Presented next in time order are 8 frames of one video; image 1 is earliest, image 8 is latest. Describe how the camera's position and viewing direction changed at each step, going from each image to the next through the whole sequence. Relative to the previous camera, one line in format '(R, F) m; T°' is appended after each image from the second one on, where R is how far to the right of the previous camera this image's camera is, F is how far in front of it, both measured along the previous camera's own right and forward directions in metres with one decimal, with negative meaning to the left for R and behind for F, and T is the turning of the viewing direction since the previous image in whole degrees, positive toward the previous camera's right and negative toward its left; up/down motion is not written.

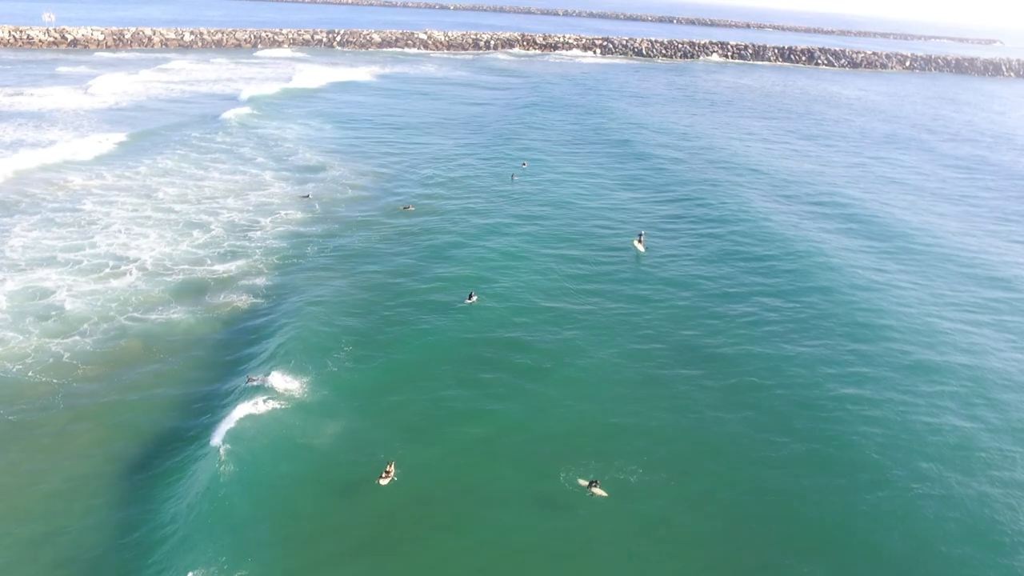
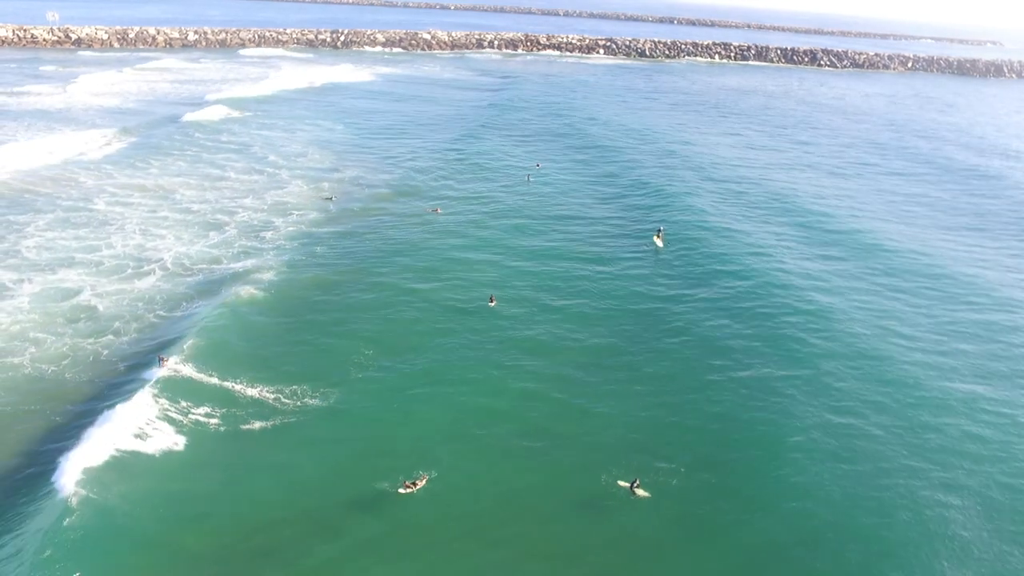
(-0.6, 0.0) m; 0°
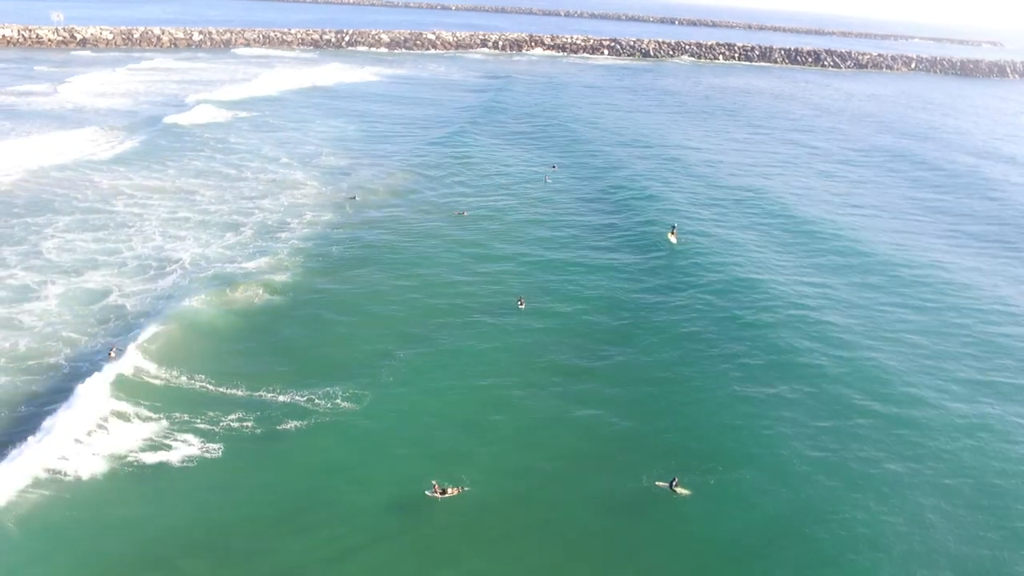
(-0.6, 0.0) m; 0°
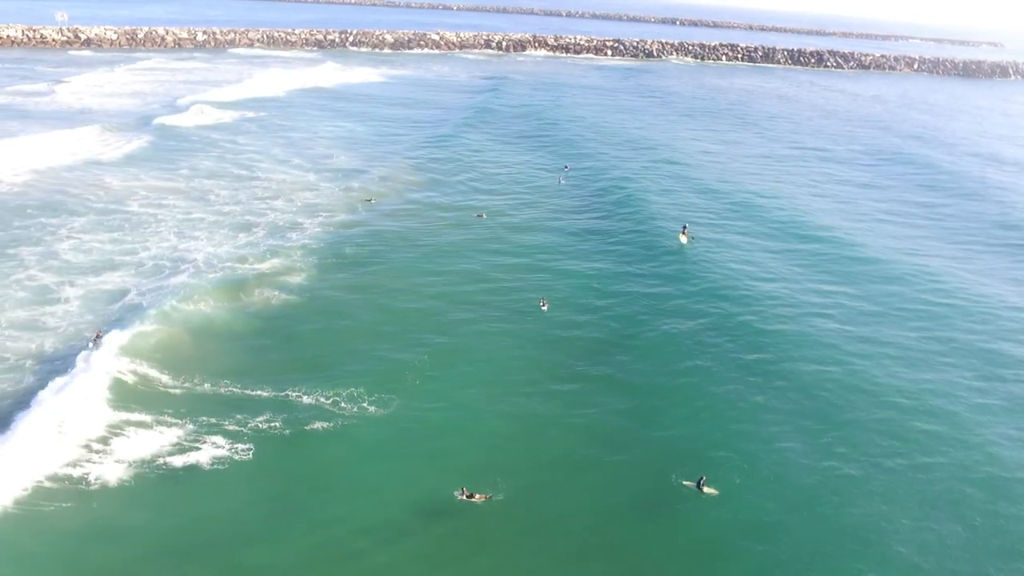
(-0.5, 0.0) m; 0°
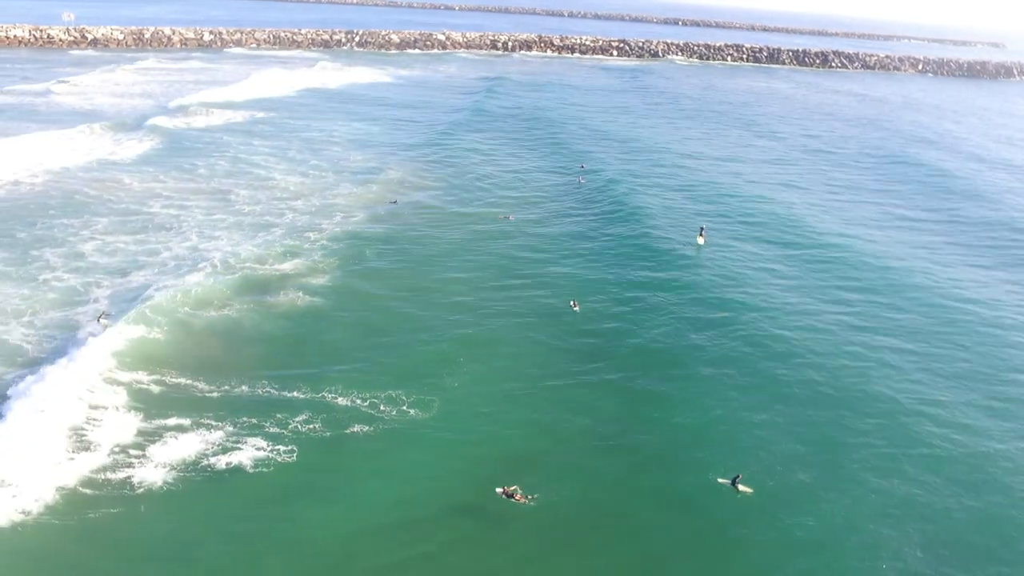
(-0.7, -0.1) m; 0°
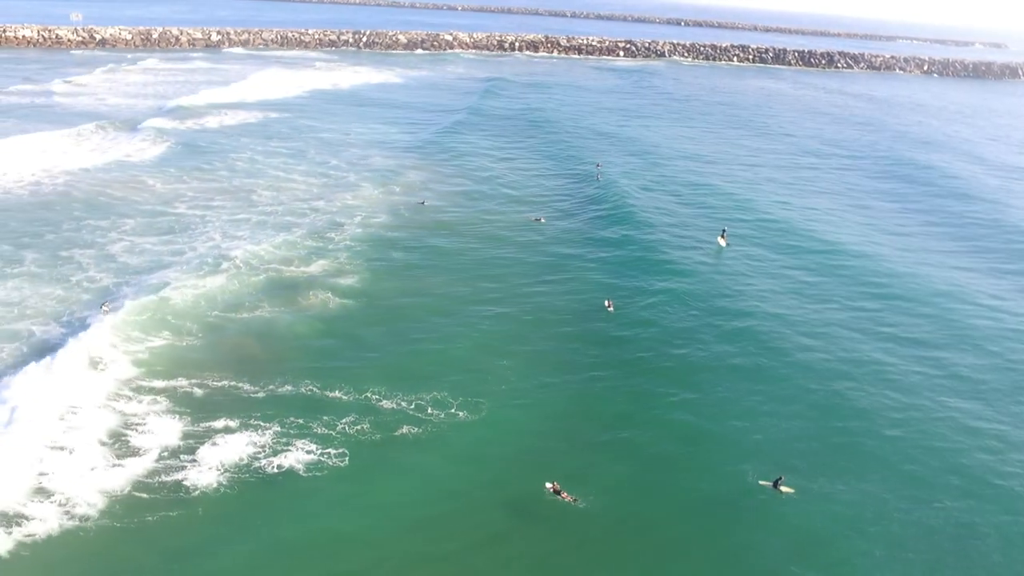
(-0.9, -0.1) m; 0°
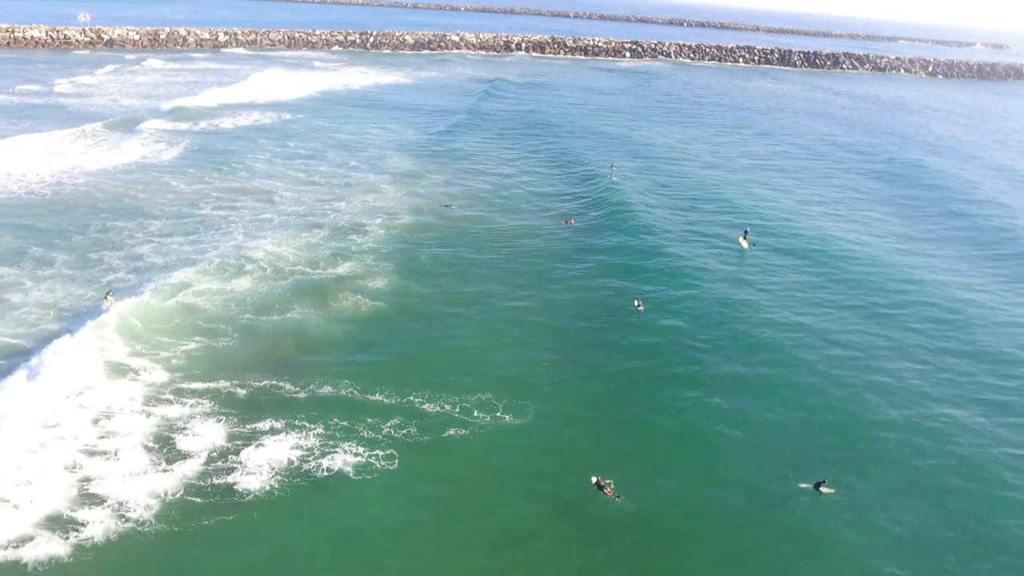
(-0.9, -0.1) m; 0°
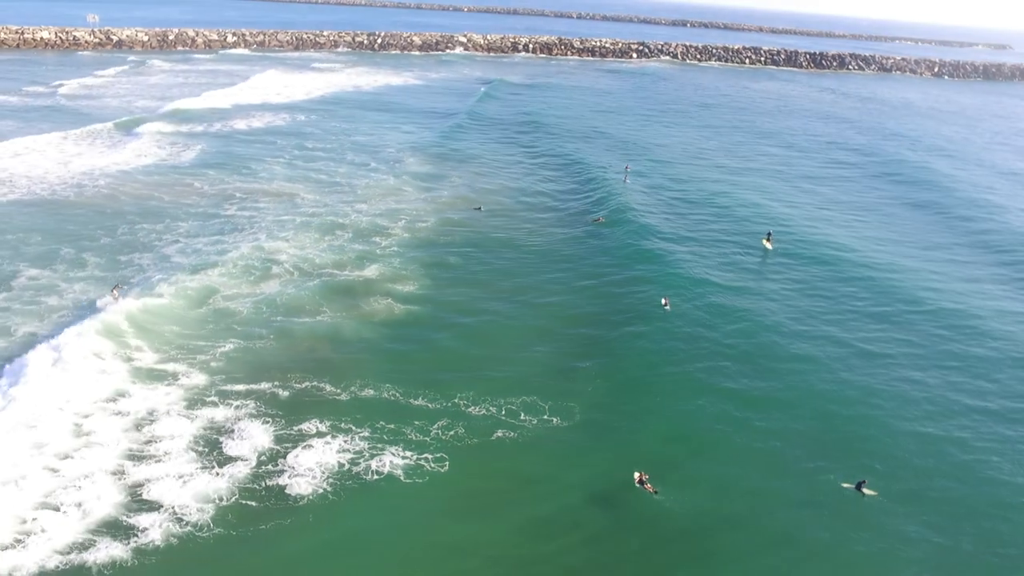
(-0.9, -0.1) m; 0°
